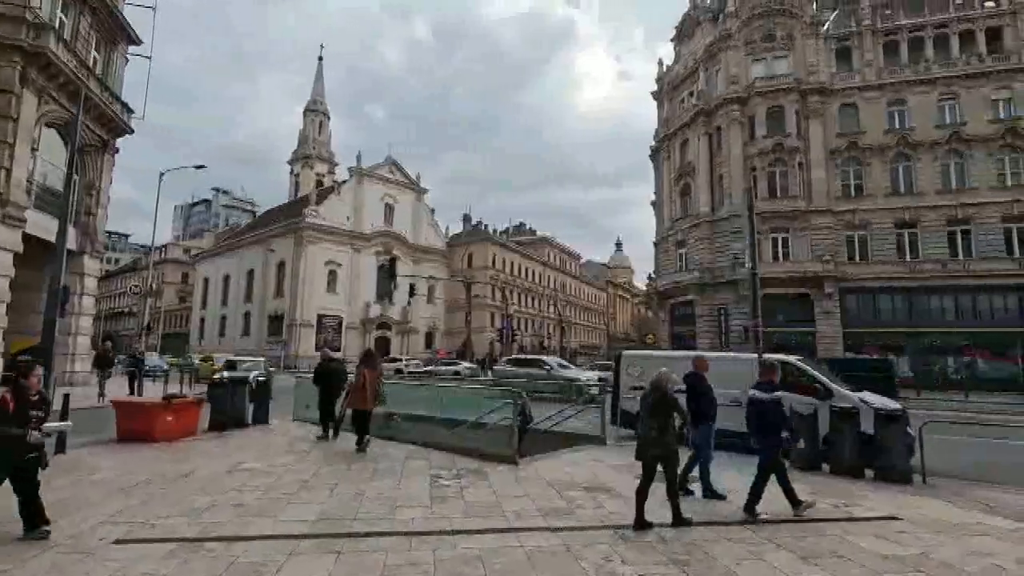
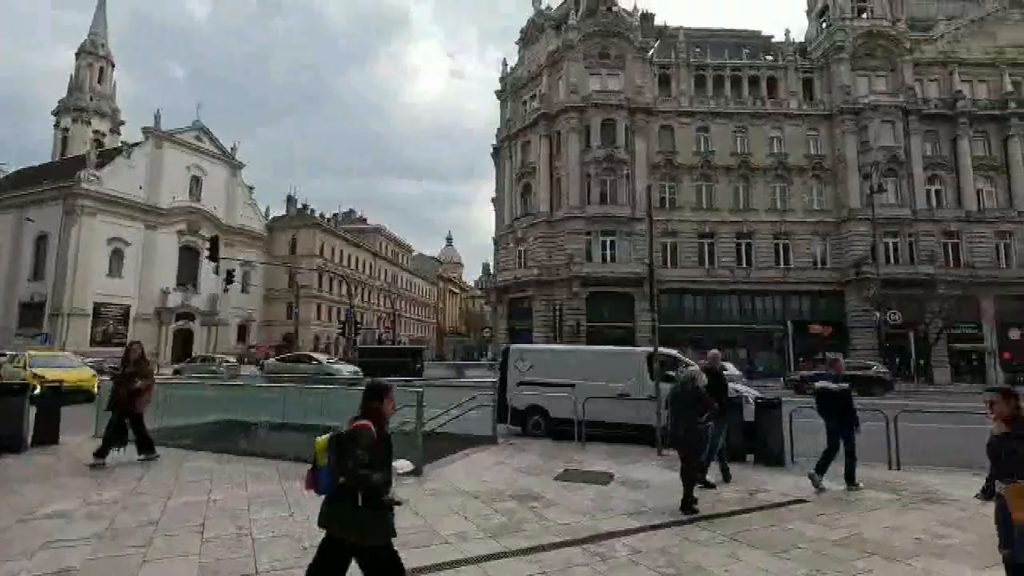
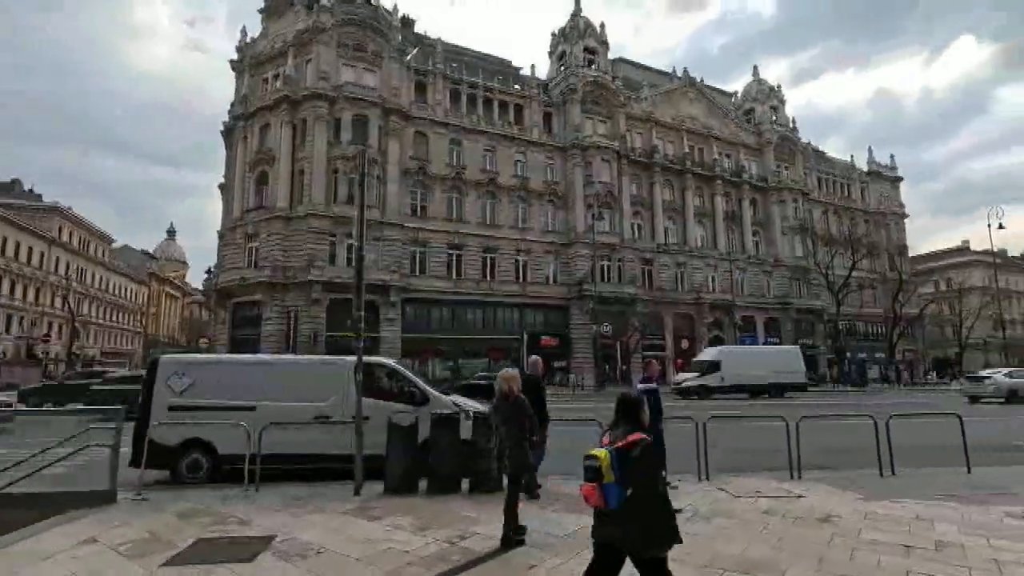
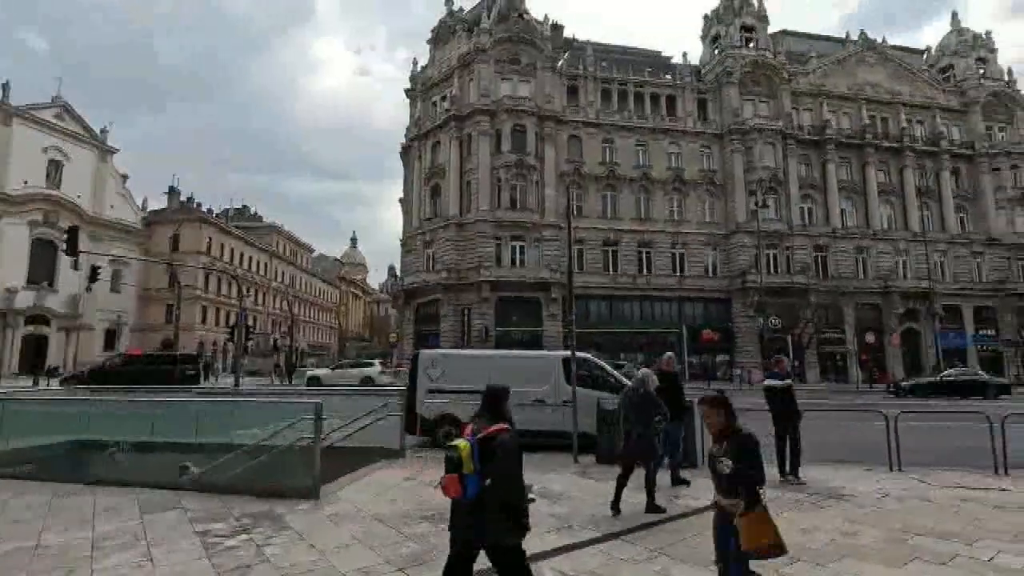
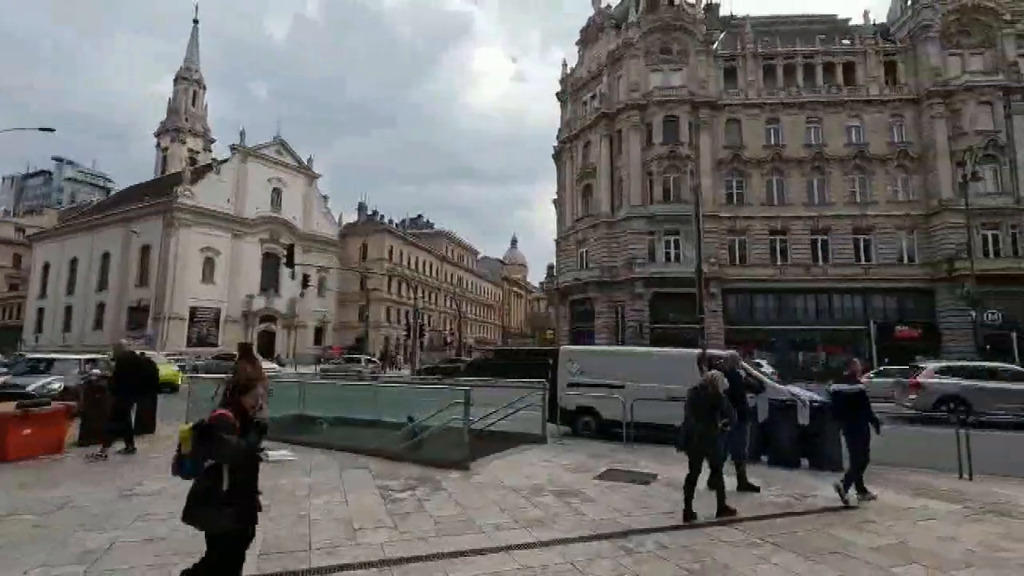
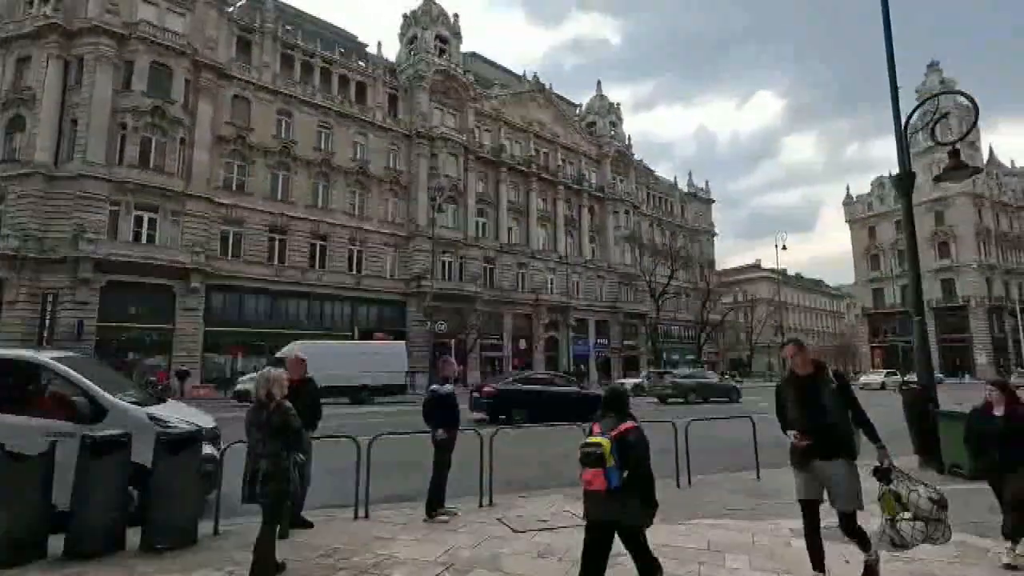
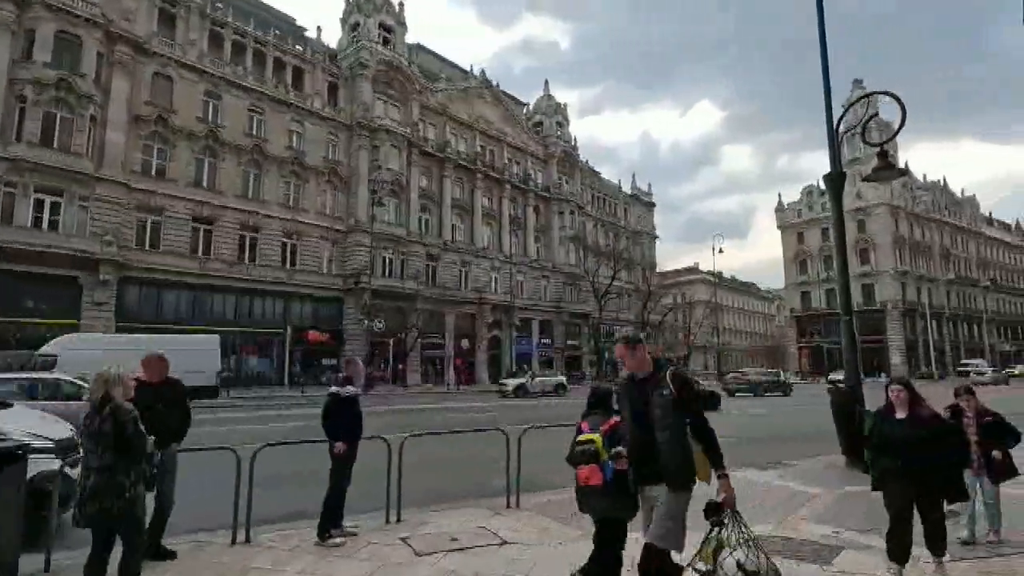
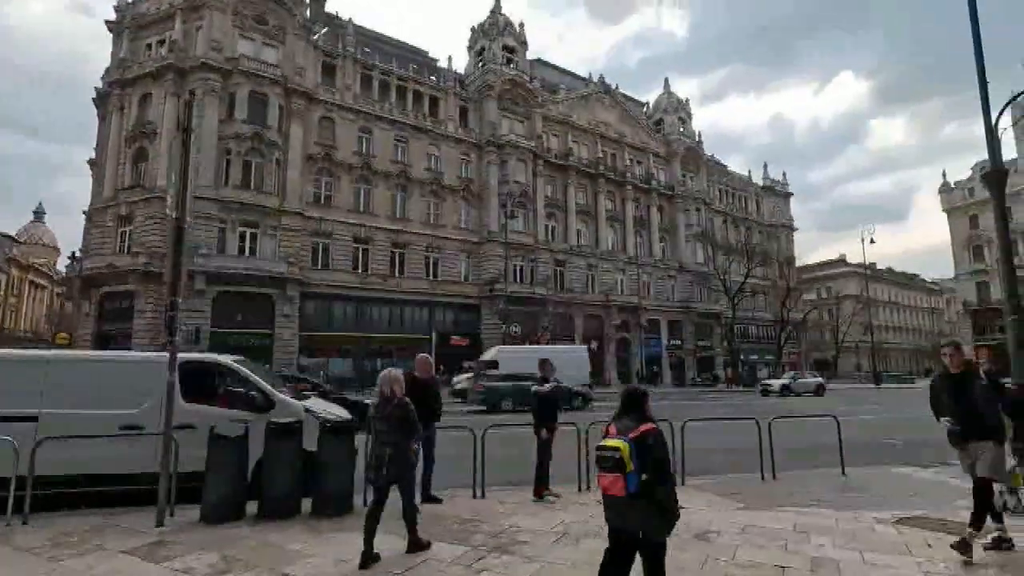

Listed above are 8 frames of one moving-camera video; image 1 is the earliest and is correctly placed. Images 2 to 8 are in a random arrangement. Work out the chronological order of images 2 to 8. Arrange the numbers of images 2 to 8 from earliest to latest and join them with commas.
5, 2, 4, 3, 8, 6, 7
